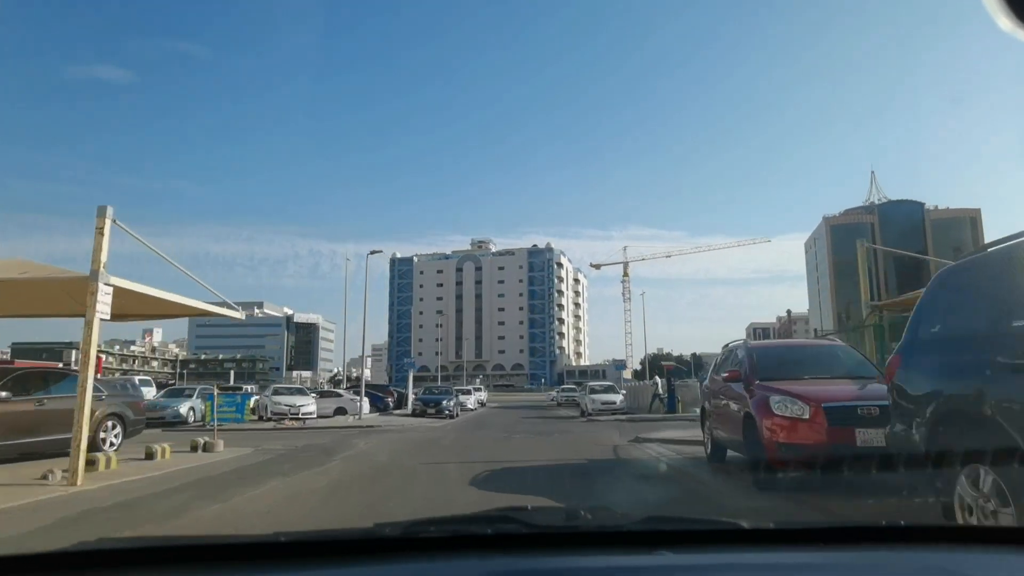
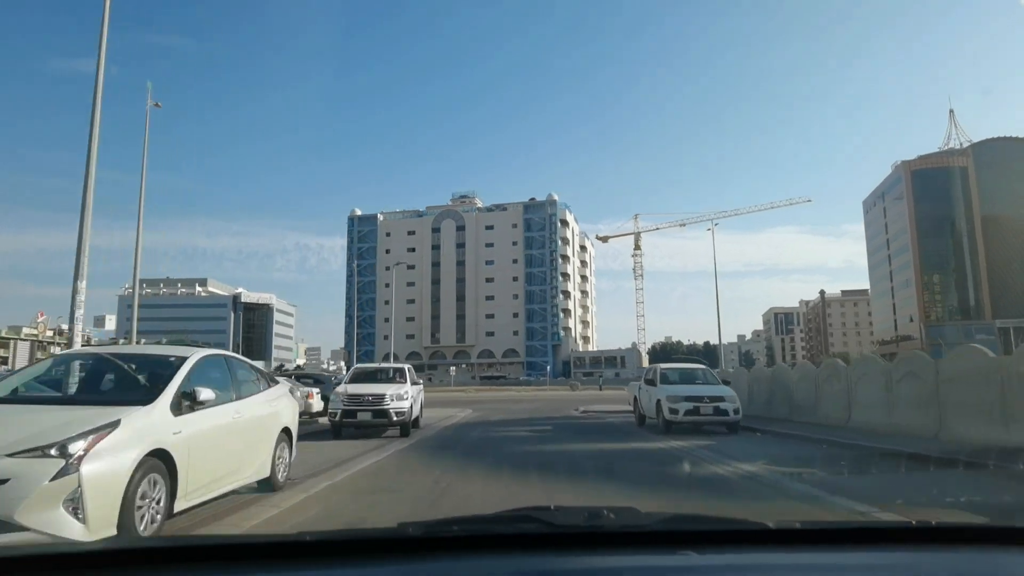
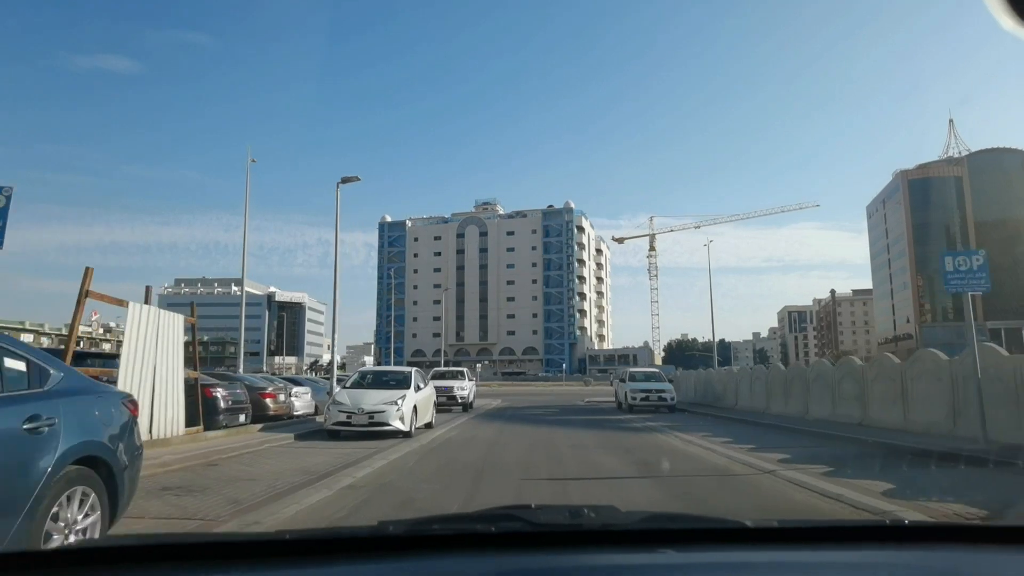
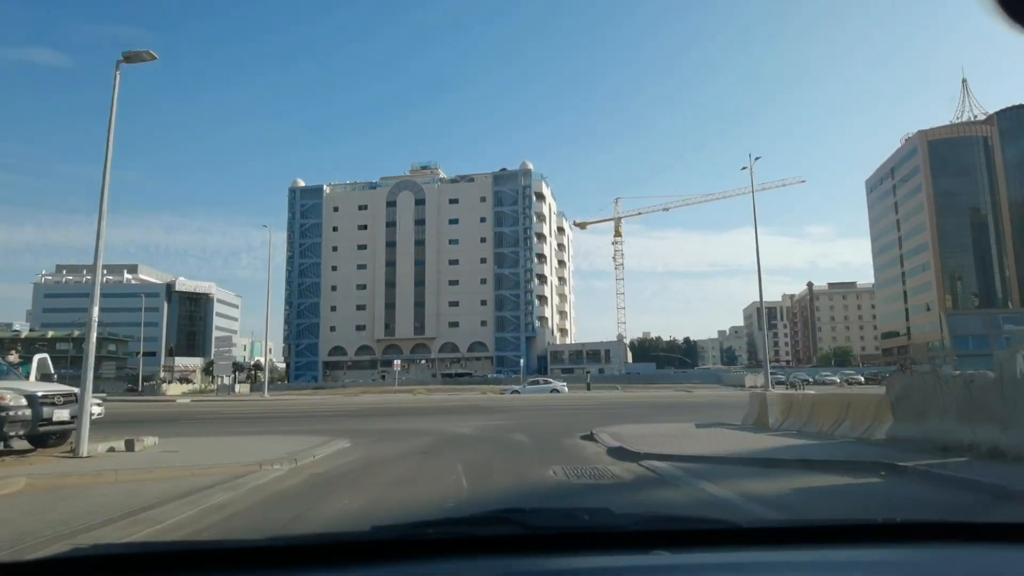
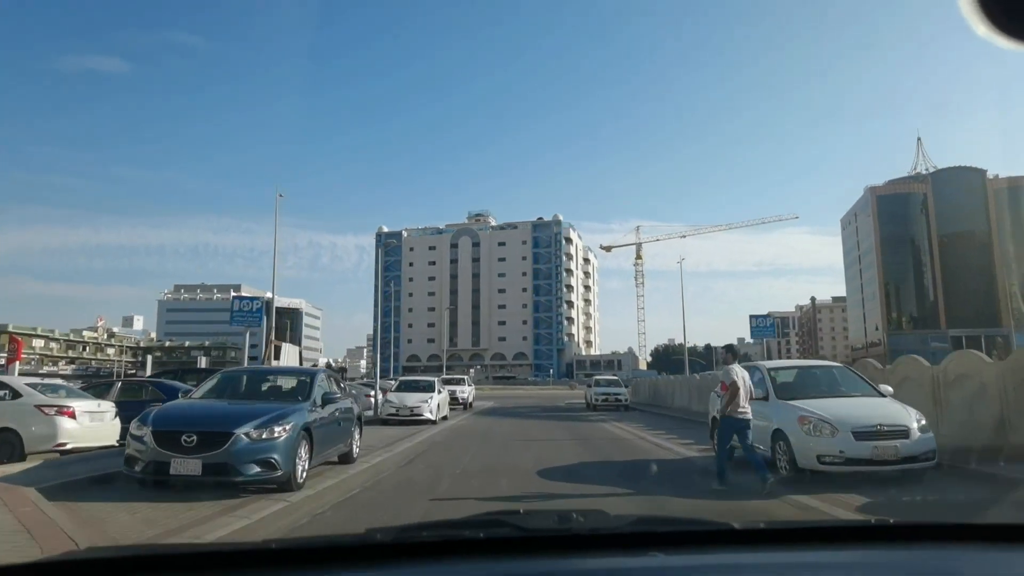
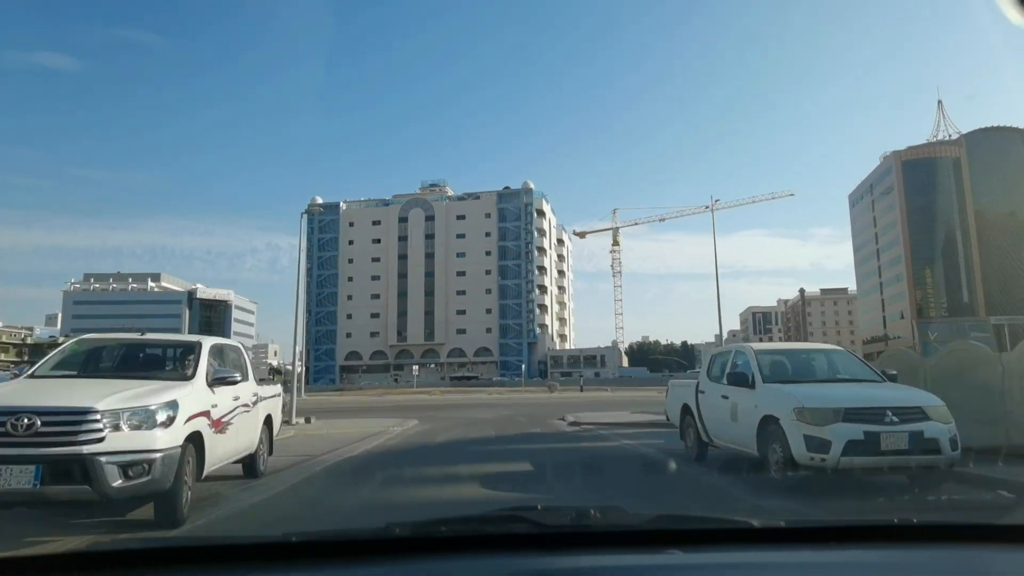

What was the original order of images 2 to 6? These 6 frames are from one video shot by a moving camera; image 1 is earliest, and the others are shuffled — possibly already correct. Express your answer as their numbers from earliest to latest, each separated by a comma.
5, 3, 2, 6, 4
